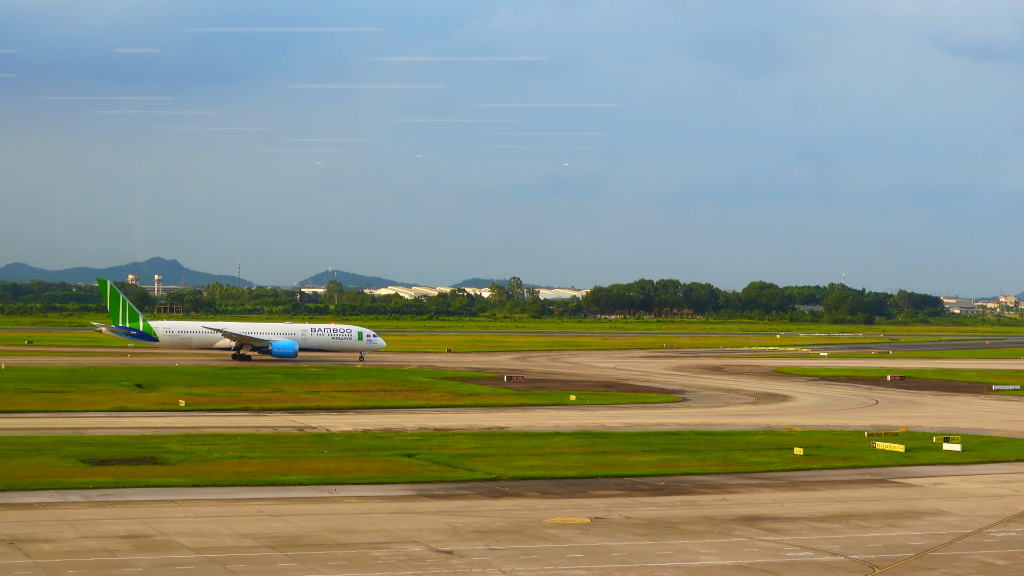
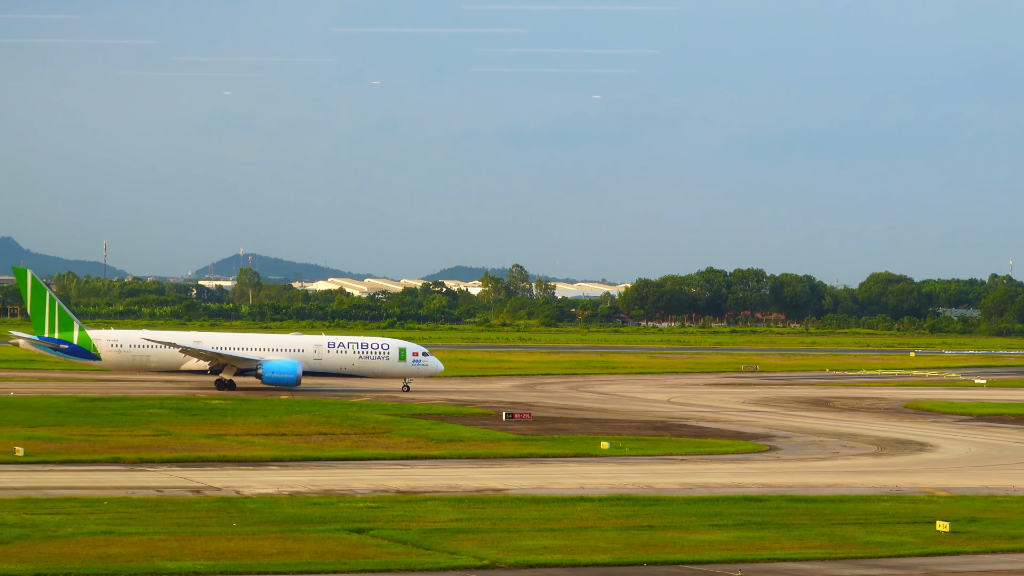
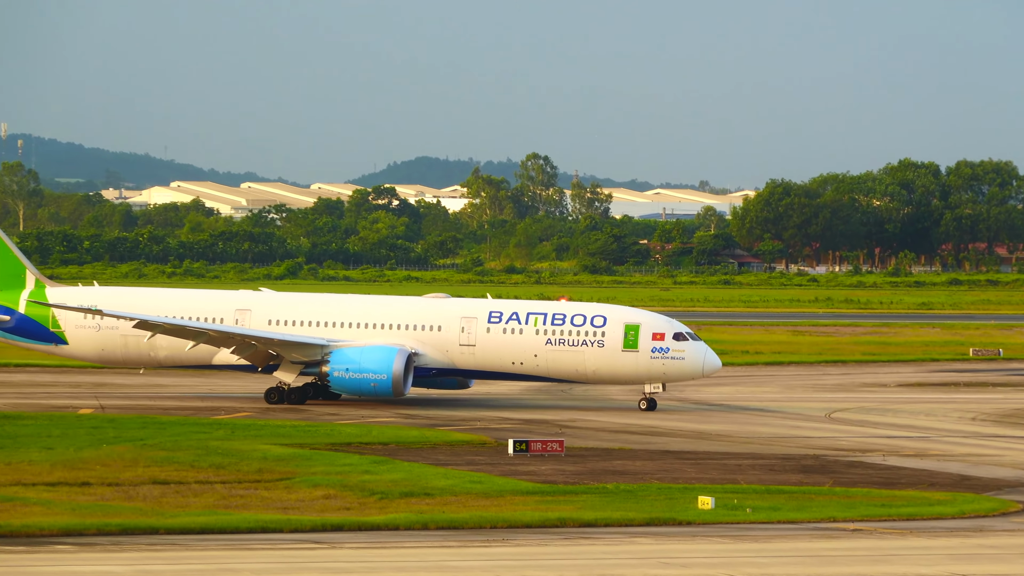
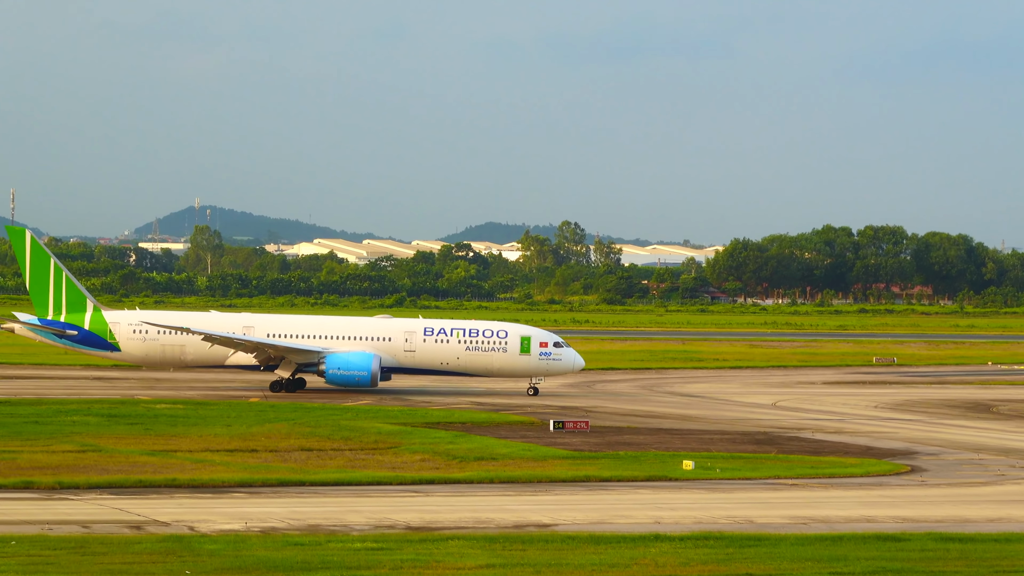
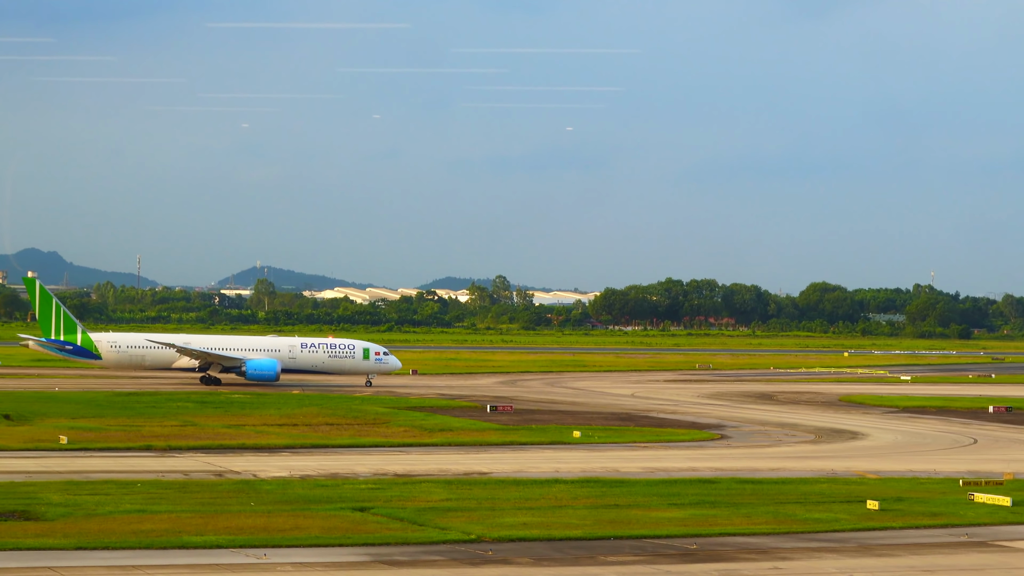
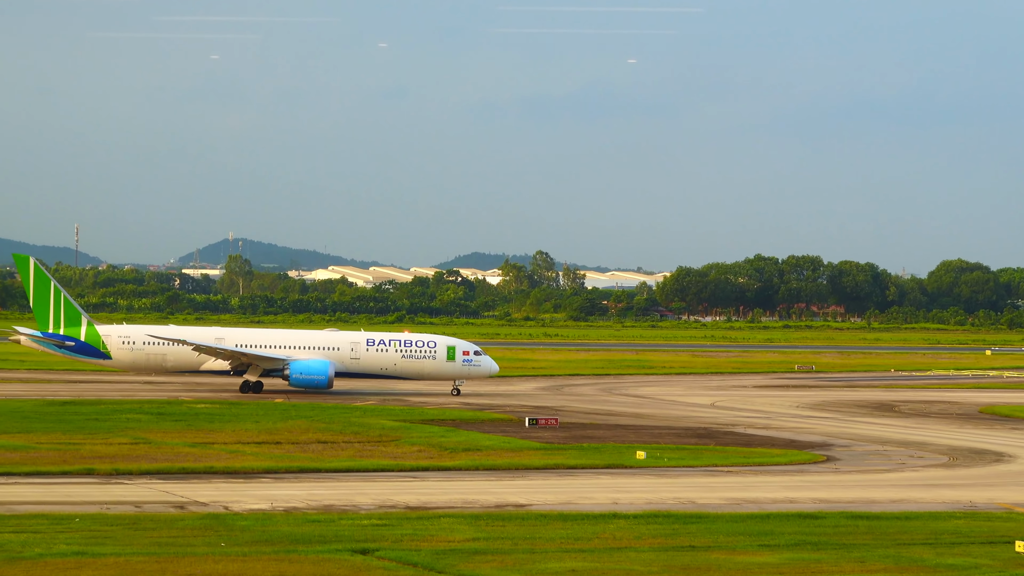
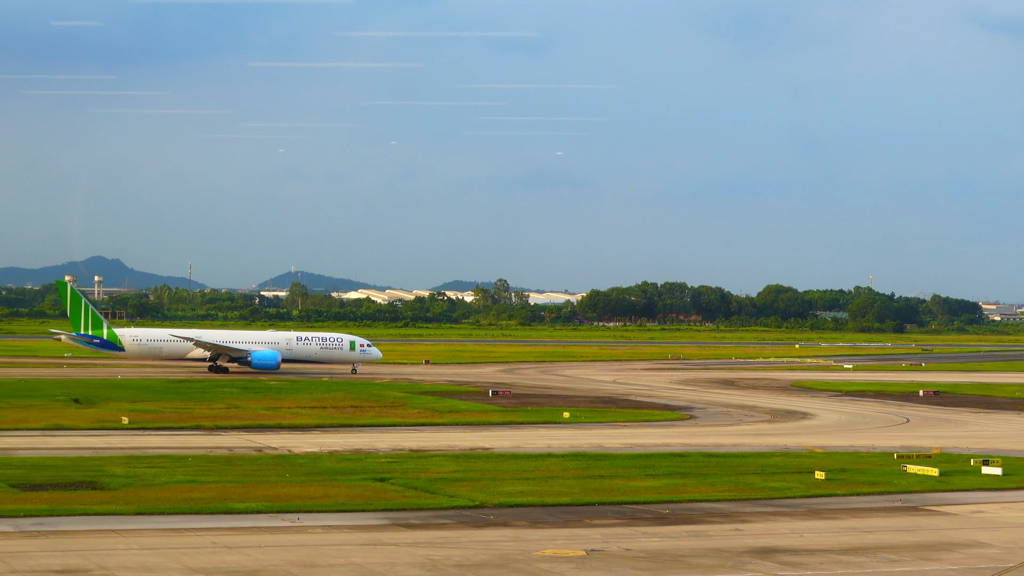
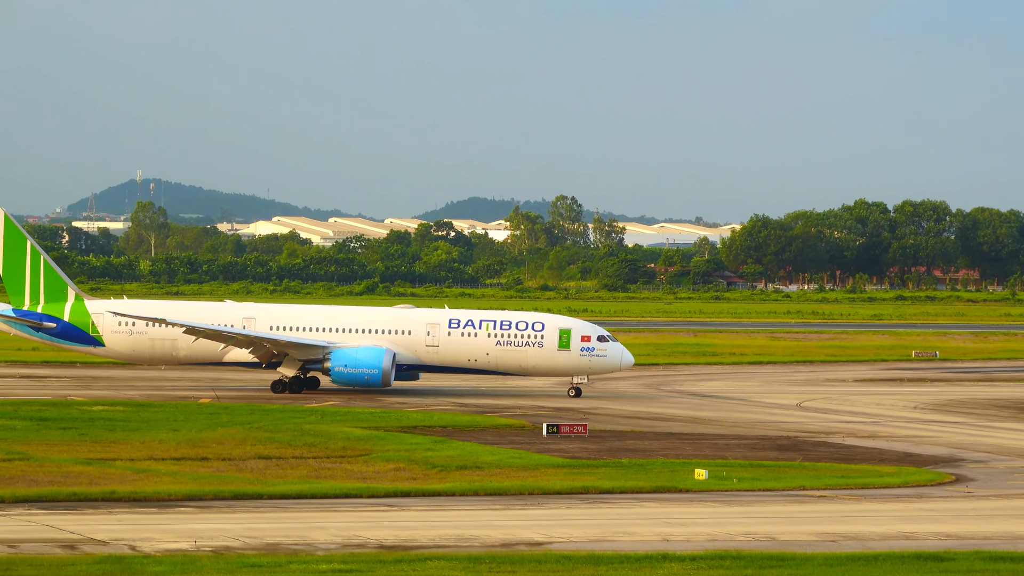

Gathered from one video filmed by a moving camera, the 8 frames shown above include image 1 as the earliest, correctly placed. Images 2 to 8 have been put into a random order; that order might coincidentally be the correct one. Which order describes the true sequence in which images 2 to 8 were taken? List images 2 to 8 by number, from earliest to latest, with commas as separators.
7, 5, 2, 6, 4, 8, 3
